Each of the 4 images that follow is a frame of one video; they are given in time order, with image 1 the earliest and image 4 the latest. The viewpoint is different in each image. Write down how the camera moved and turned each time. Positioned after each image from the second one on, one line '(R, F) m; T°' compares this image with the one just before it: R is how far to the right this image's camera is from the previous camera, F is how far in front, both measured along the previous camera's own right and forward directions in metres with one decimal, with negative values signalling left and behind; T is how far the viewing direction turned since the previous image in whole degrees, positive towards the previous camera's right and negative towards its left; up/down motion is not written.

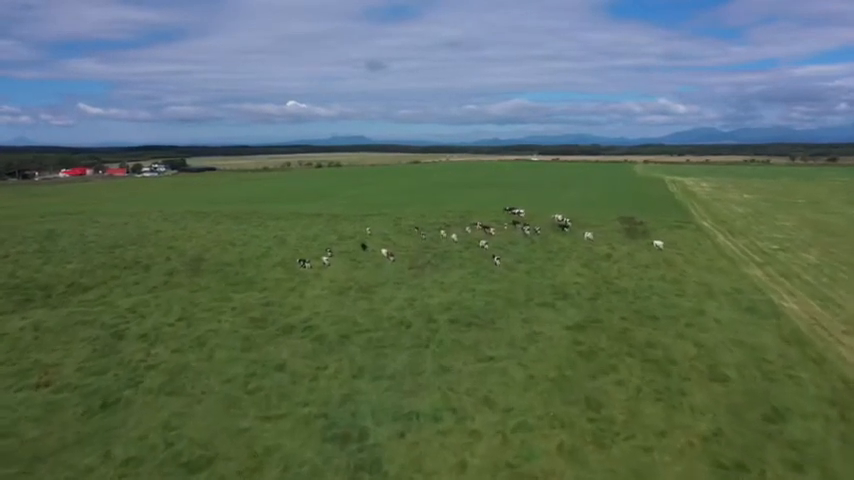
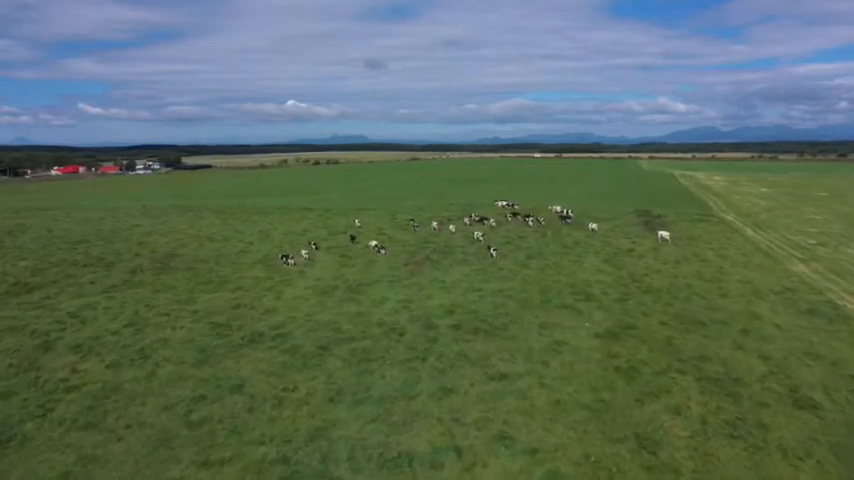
(+0.1, +5.1) m; 0°
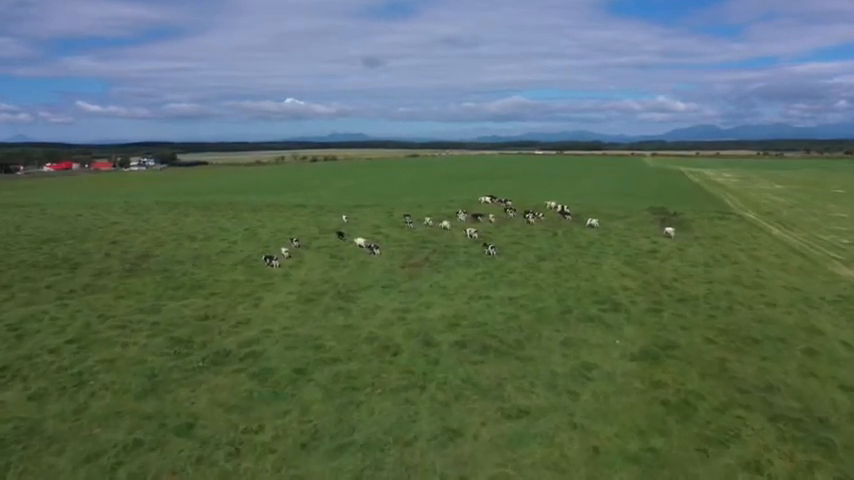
(0.0, +4.0) m; 0°
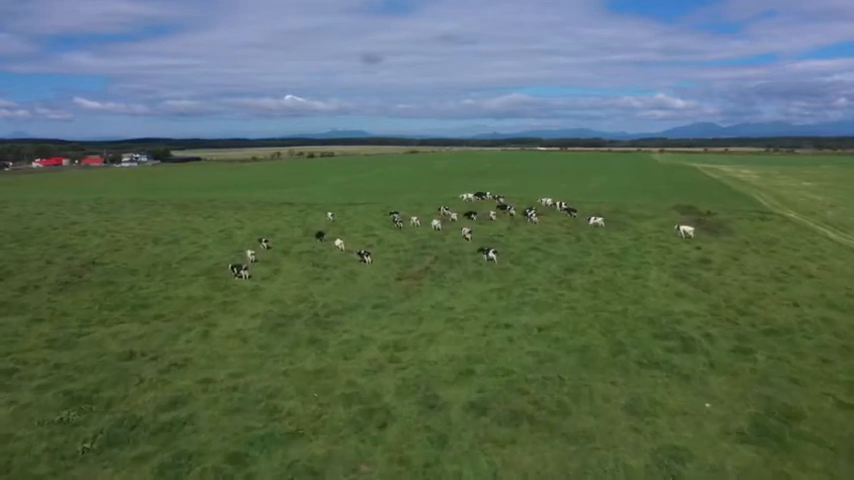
(-0.1, +6.4) m; 0°
